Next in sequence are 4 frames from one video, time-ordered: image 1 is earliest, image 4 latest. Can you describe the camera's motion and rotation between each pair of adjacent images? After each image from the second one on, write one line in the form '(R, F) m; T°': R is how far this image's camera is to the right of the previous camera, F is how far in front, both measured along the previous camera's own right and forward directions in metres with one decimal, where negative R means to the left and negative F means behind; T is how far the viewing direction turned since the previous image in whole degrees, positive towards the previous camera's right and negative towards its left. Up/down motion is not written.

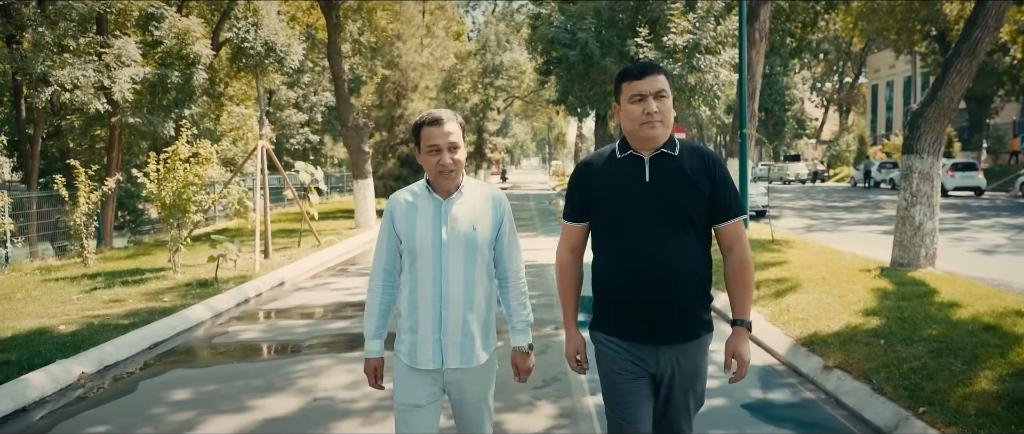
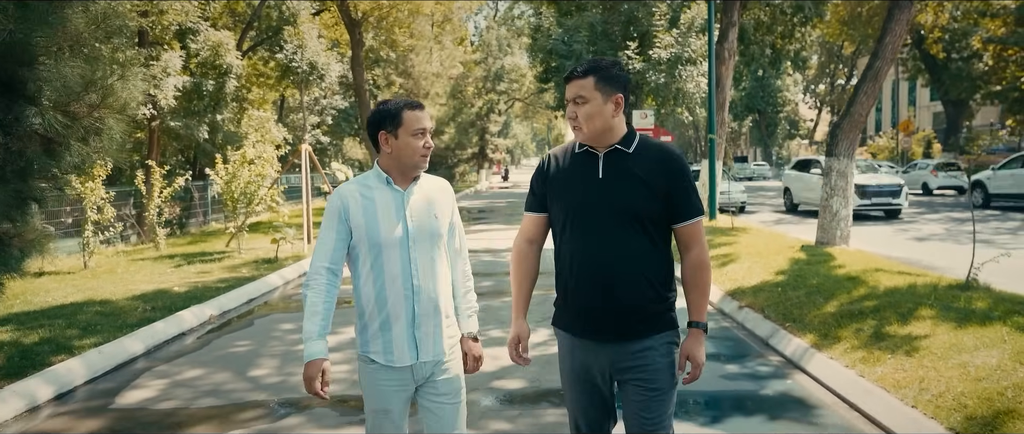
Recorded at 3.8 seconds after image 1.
(-0.1, -2.8) m; 0°
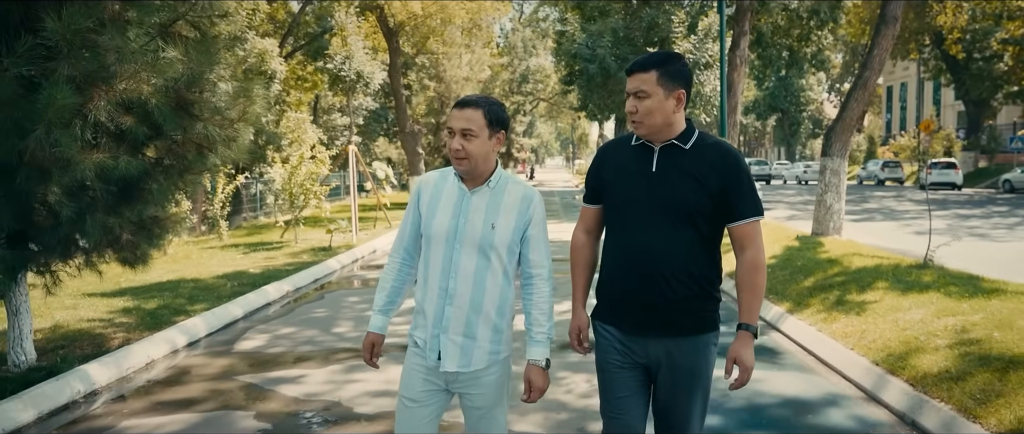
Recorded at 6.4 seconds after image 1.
(-0.1, -1.7) m; -2°
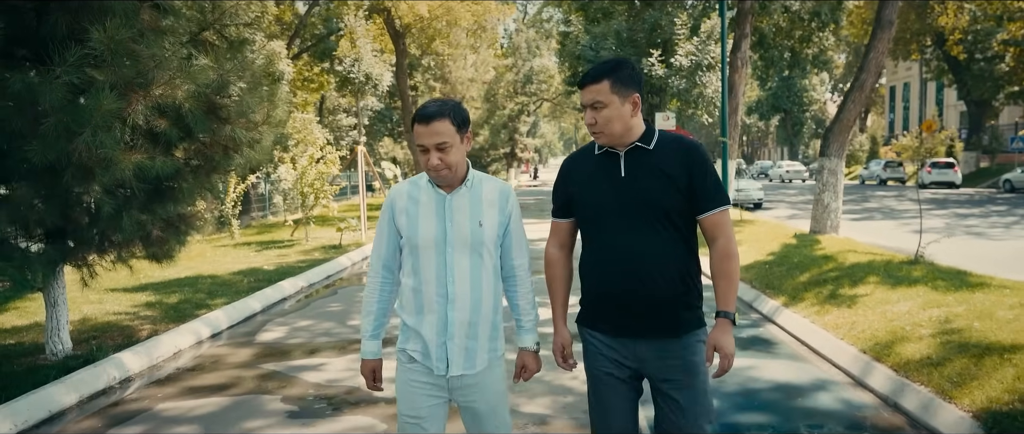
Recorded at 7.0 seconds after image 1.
(0.0, -0.4) m; 0°
